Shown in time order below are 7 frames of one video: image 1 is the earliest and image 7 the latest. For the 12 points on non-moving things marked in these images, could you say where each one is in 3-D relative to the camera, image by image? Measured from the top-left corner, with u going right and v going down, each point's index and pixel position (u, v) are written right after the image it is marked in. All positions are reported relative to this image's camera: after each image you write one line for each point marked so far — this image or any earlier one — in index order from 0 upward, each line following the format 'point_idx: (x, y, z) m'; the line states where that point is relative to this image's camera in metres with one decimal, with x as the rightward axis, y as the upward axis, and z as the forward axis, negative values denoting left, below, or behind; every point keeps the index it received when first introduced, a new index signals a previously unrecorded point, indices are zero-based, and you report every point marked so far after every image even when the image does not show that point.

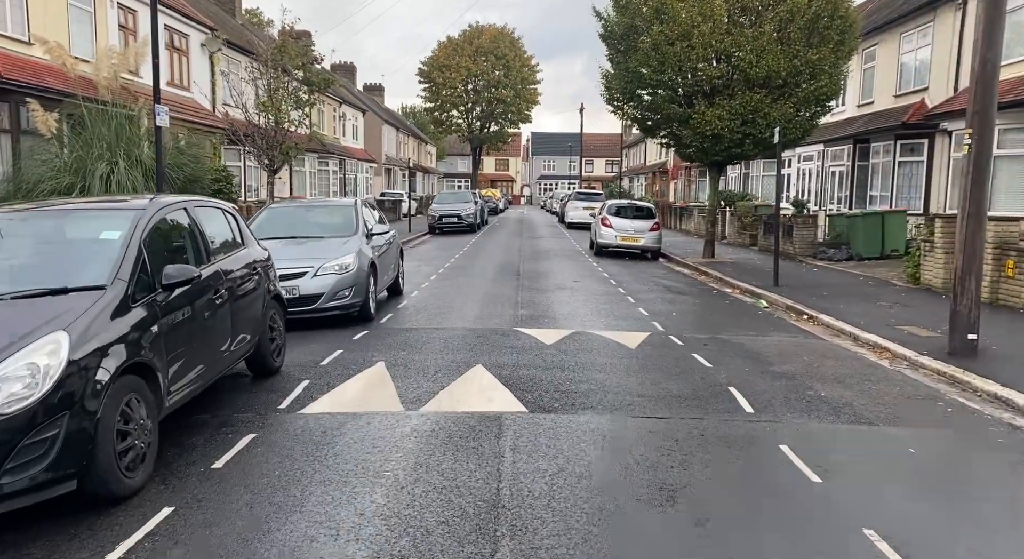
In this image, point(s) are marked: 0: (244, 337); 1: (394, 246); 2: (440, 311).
0: (-2.2, -0.5, +5.9) m
1: (-1.9, +0.5, +11.9) m
2: (-1.0, -0.5, +10.5) m
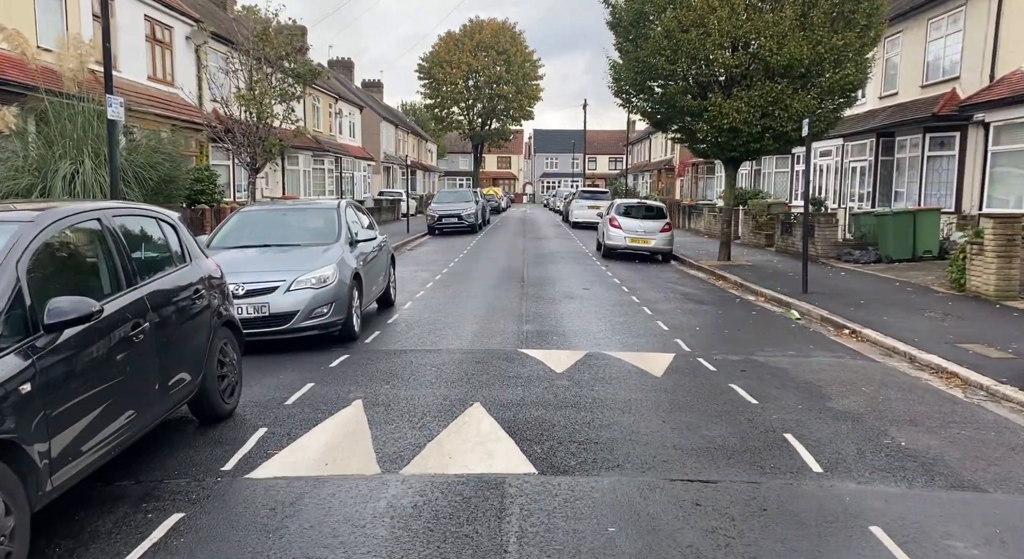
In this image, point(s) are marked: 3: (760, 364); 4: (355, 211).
0: (-2.1, -0.6, +4.7) m
1: (-1.9, +0.4, +10.7) m
2: (-1.0, -0.6, +9.3) m
3: (+2.5, -0.9, +7.3) m
4: (-2.2, +1.0, +10.3) m
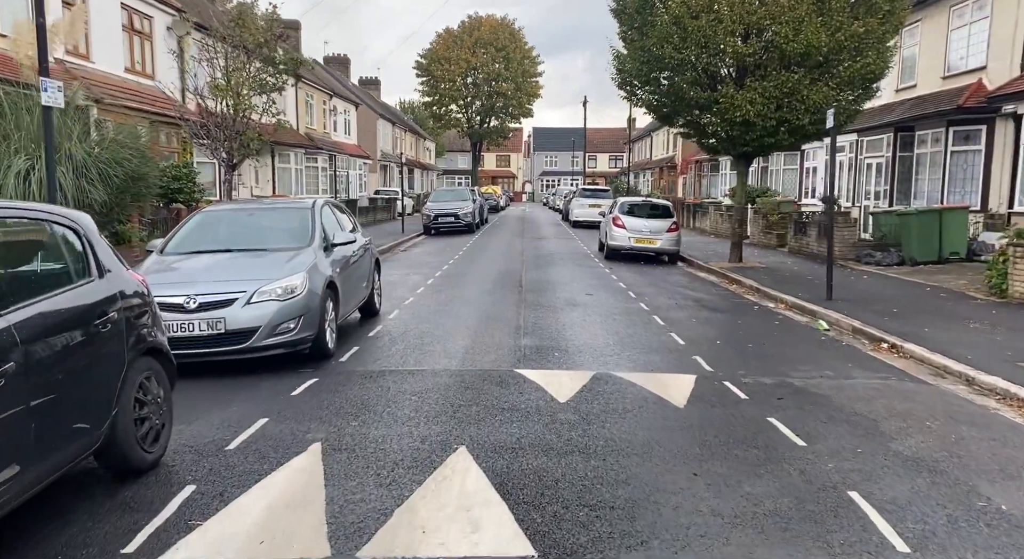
0: (-2.2, -0.7, +3.7) m
1: (-1.9, +0.3, +9.7) m
2: (-1.0, -0.7, +8.3) m
3: (+2.4, -0.9, +6.2) m
4: (-2.3, +0.9, +9.2) m
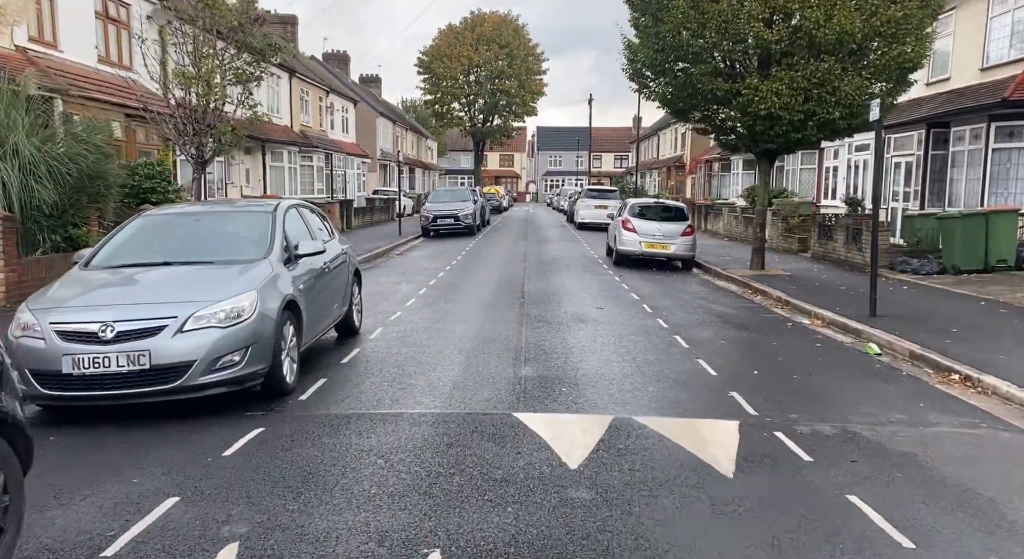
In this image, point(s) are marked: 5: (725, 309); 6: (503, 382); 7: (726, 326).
0: (-2.2, -0.9, +2.4) m
1: (-1.9, +0.1, +8.4) m
2: (-1.1, -0.9, +7.0) m
3: (+2.4, -1.1, +4.9) m
4: (-2.3, +0.8, +7.9) m
5: (+3.3, -0.5, +11.3) m
6: (-0.1, -0.9, +6.5) m
7: (+2.8, -0.6, +9.7) m
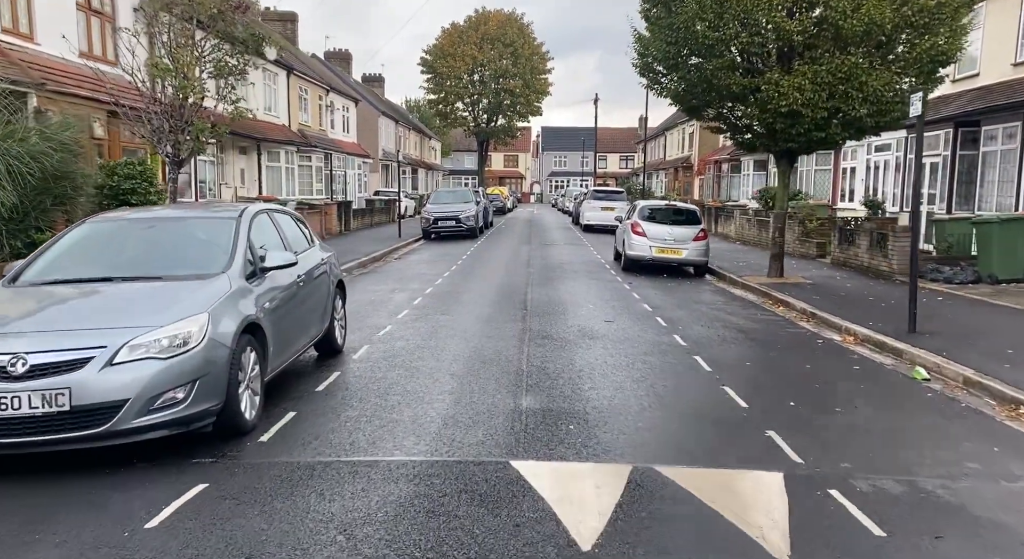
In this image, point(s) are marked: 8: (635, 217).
0: (-2.2, -1.0, +1.5) m
1: (-1.9, 0.0, +7.4) m
2: (-1.1, -1.0, +6.1) m
3: (+2.4, -1.3, +4.0) m
4: (-2.3, +0.6, +7.0) m
5: (+3.3, -0.6, +10.3) m
6: (-0.1, -1.1, +5.6) m
7: (+2.9, -0.8, +8.7) m
8: (+2.9, +1.5, +17.0) m
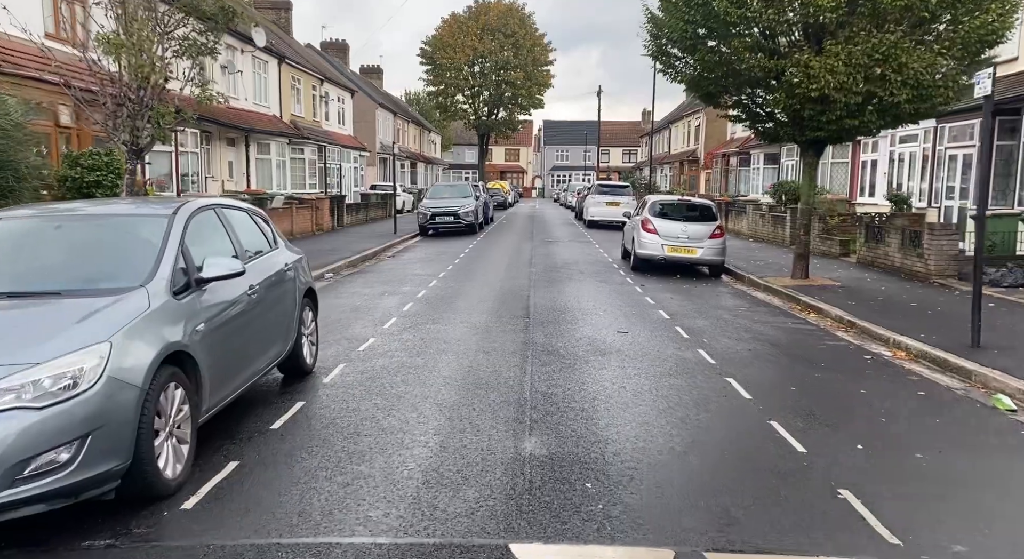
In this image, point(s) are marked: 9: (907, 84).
0: (-2.3, -1.2, +0.3) m
1: (-1.9, -0.1, +6.2) m
2: (-1.1, -1.1, +4.9) m
3: (+2.4, -1.4, +2.8) m
4: (-2.3, +0.6, +5.8) m
5: (+3.3, -0.7, +9.1) m
6: (-0.1, -1.1, +4.4) m
7: (+2.9, -0.8, +7.5) m
8: (+2.9, +1.5, +15.7) m
9: (+6.2, +3.1, +11.4) m
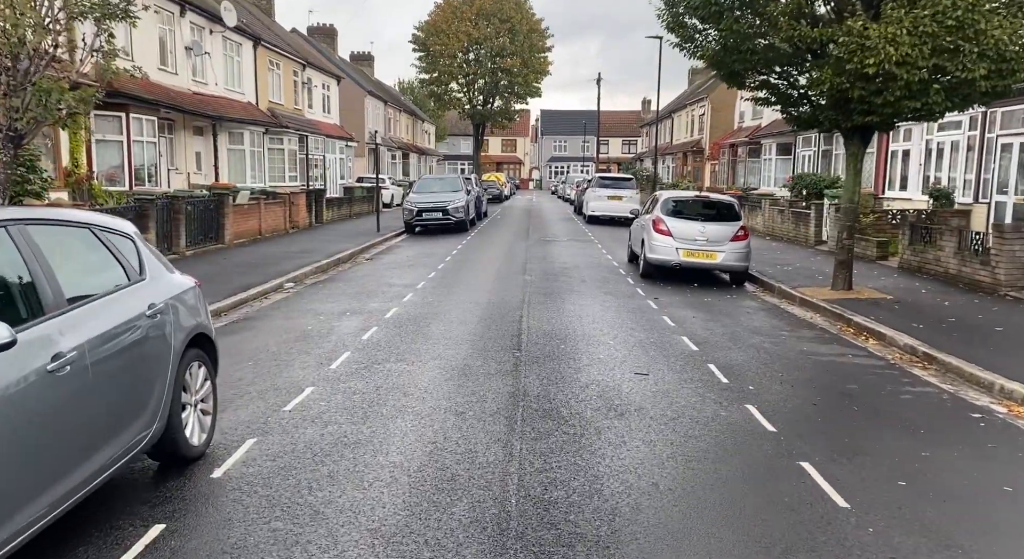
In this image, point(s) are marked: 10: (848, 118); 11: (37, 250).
0: (-2.4, -1.5, -1.8) m
1: (-2.1, -0.4, +4.2) m
2: (-1.2, -1.4, +2.8) m
3: (+2.3, -1.7, +0.7) m
4: (-2.4, +0.3, +3.7) m
5: (+3.2, -0.9, +7.1) m
6: (-0.2, -1.4, +2.3) m
7: (+2.7, -1.1, +5.5) m
8: (+2.7, +1.3, +13.7) m
9: (+6.1, +2.9, +9.3) m
10: (+4.9, +2.4, +10.6) m
11: (-2.3, +0.1, +3.7) m
